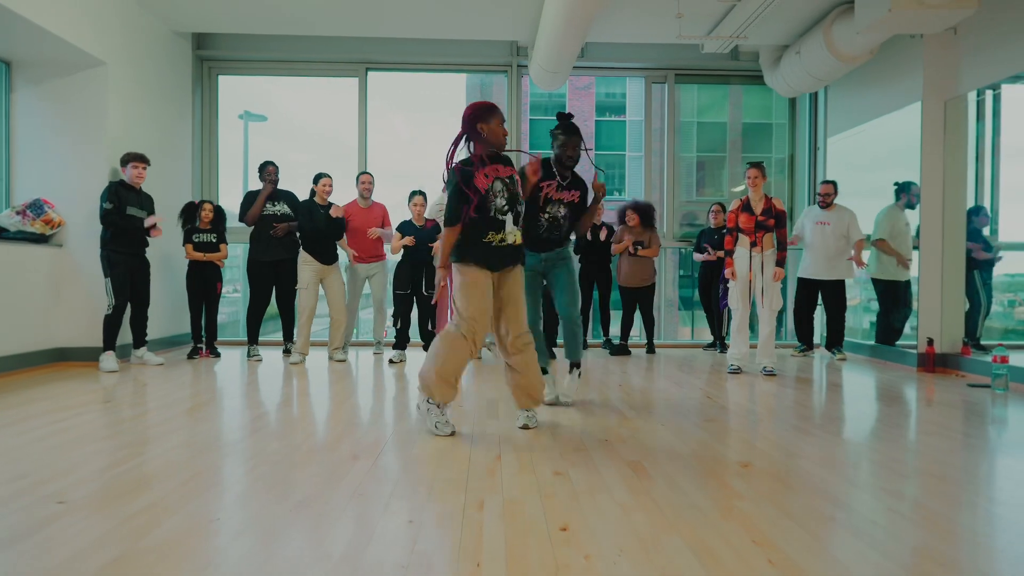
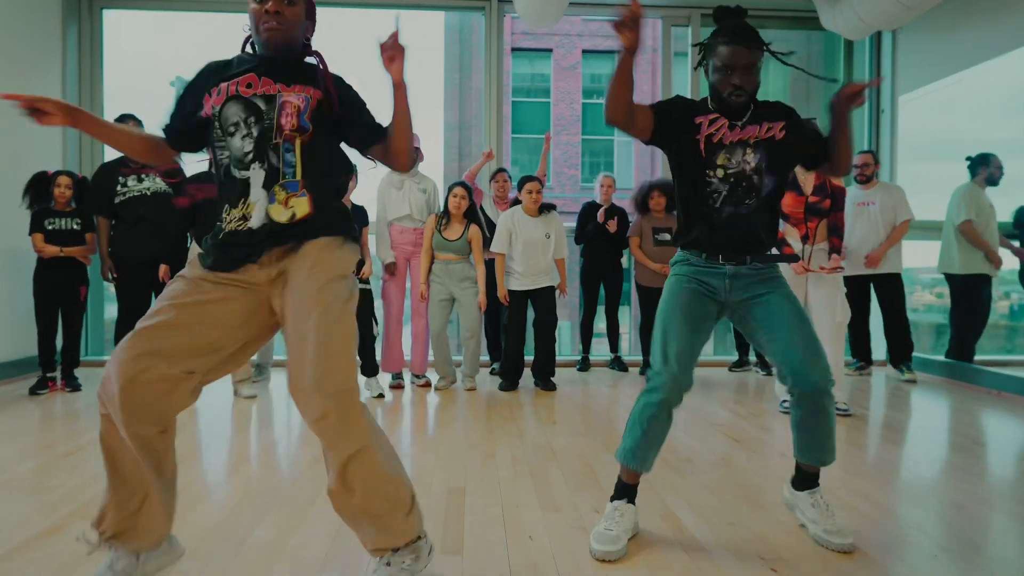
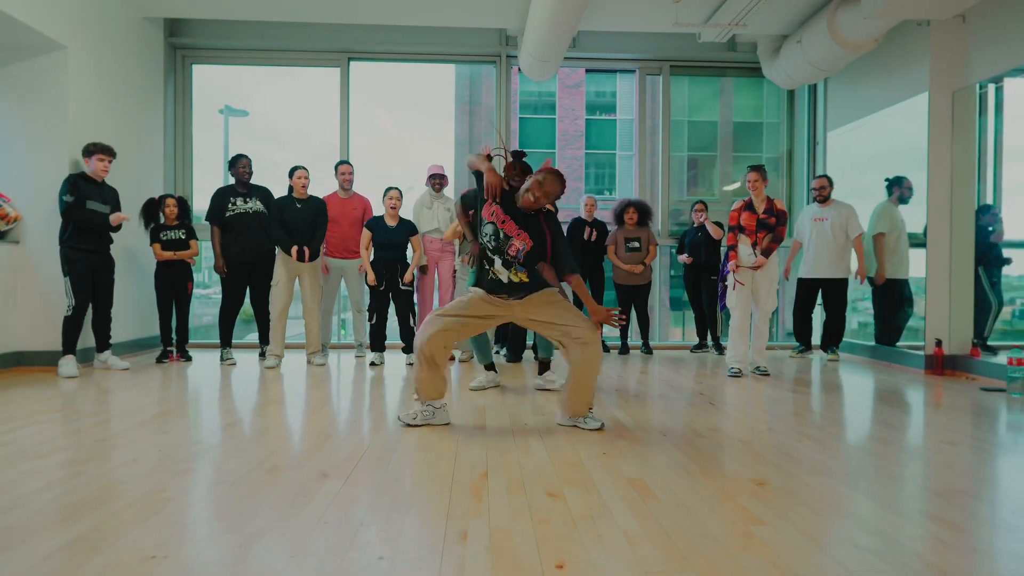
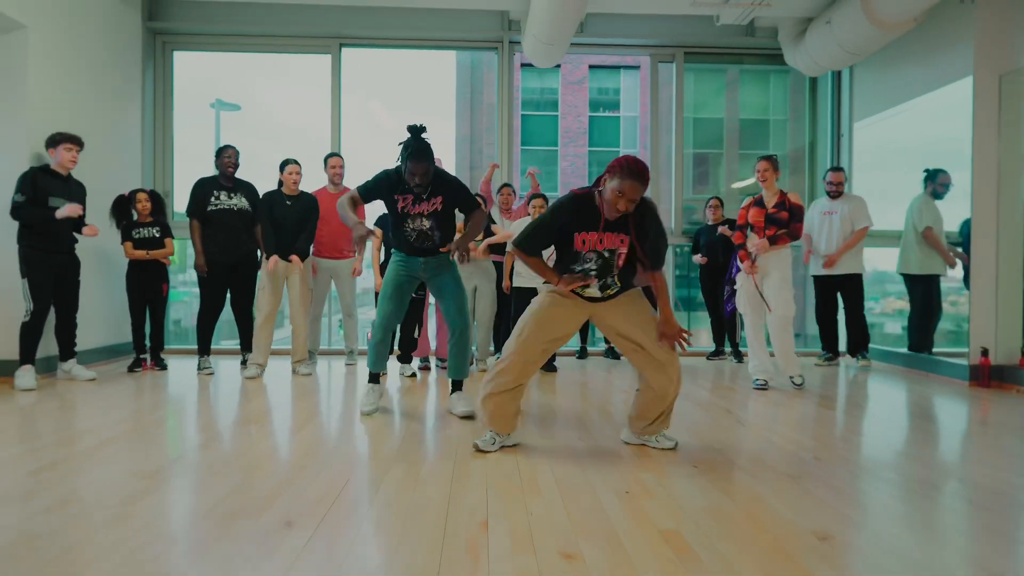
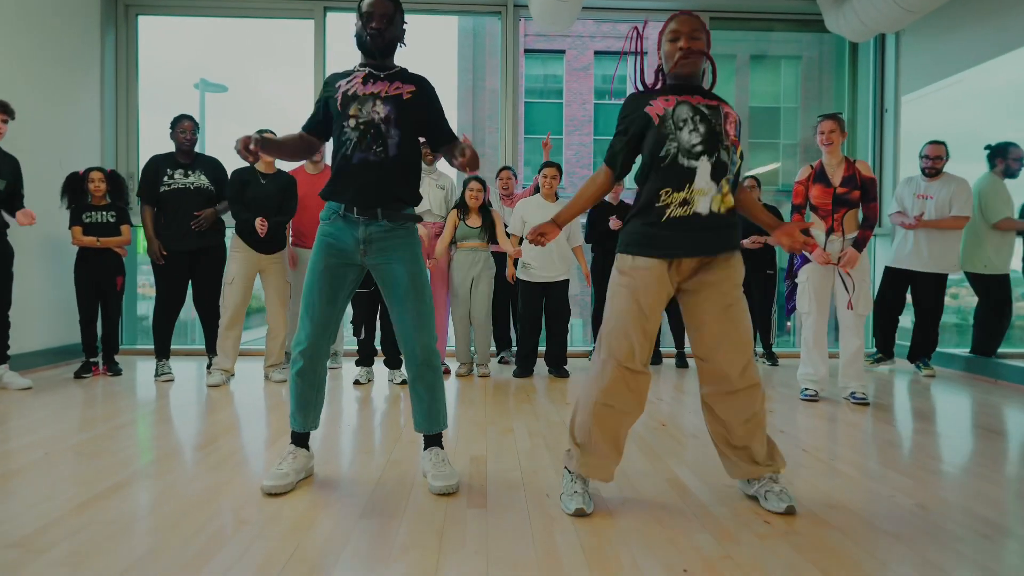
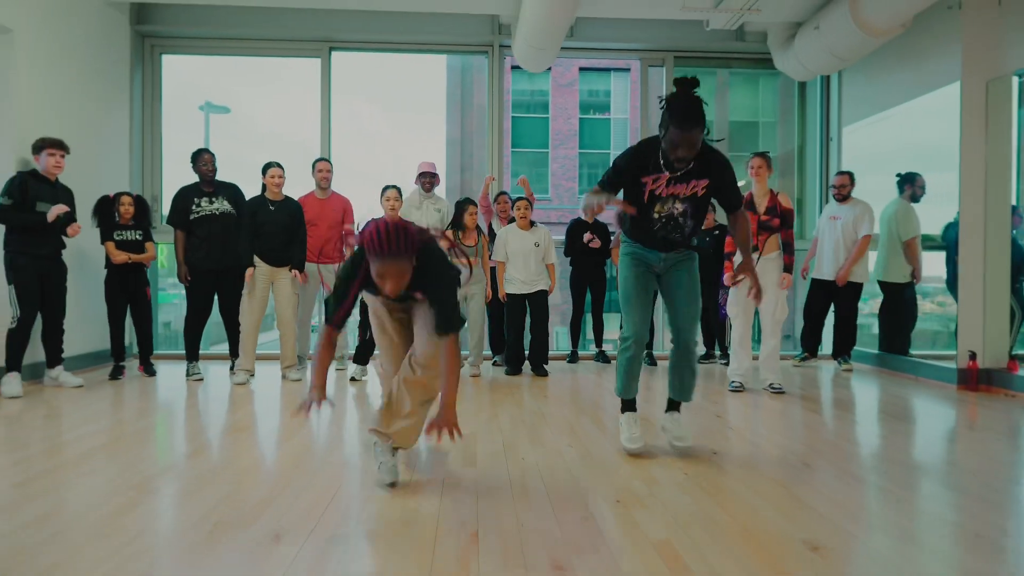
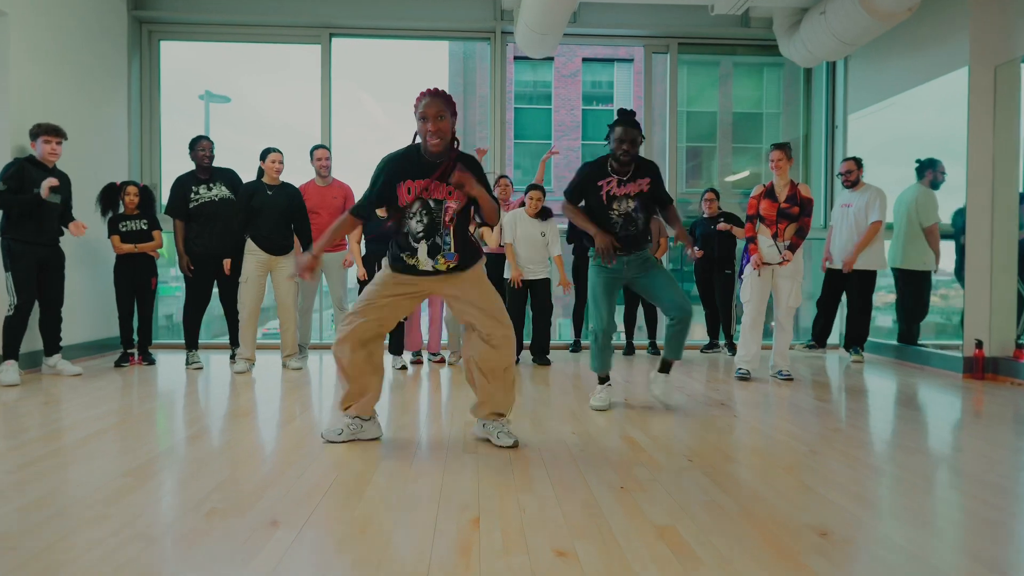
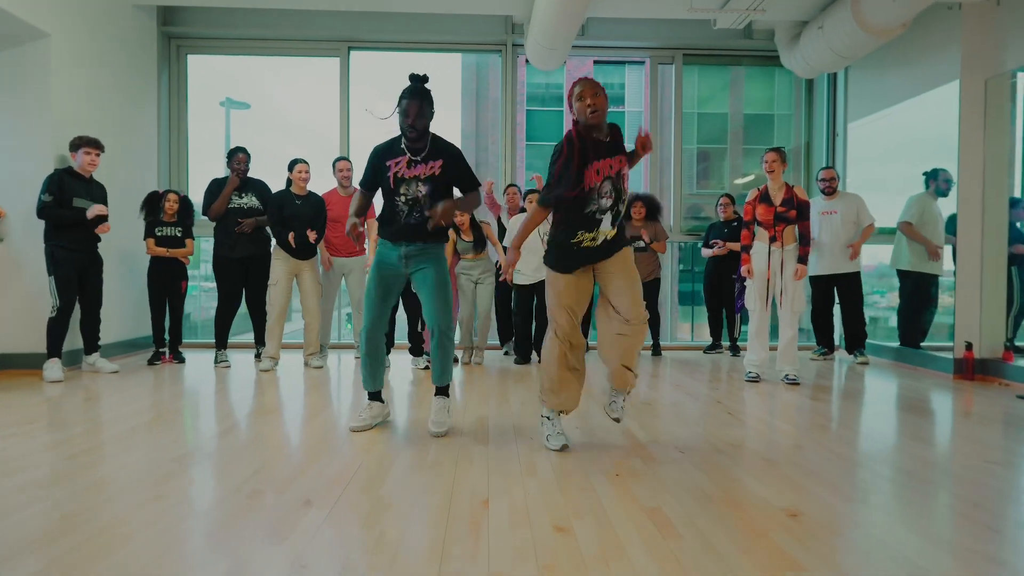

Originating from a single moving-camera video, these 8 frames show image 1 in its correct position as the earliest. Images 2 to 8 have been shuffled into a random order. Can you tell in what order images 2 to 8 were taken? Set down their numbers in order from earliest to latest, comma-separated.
8, 5, 4, 3, 7, 2, 6
